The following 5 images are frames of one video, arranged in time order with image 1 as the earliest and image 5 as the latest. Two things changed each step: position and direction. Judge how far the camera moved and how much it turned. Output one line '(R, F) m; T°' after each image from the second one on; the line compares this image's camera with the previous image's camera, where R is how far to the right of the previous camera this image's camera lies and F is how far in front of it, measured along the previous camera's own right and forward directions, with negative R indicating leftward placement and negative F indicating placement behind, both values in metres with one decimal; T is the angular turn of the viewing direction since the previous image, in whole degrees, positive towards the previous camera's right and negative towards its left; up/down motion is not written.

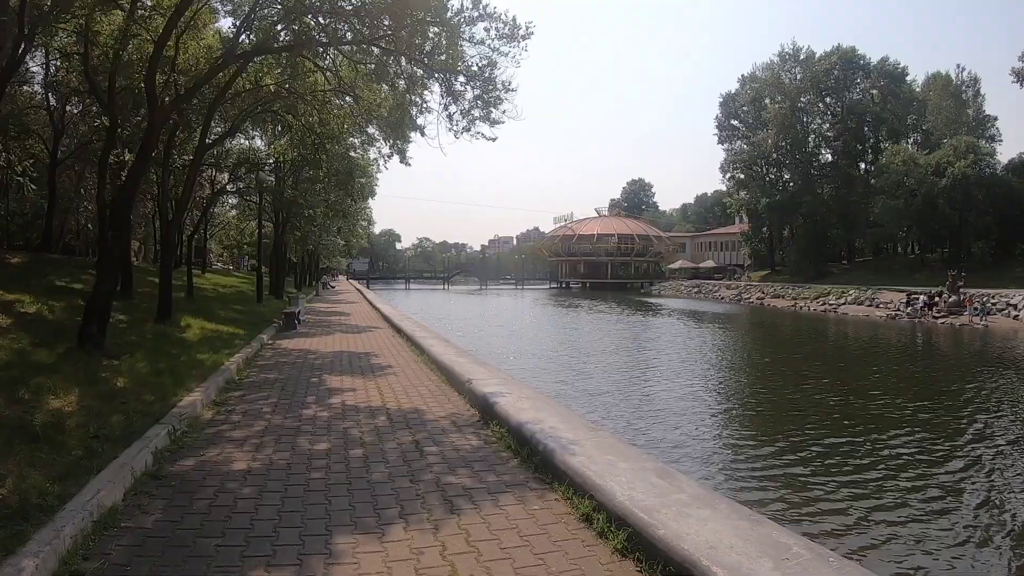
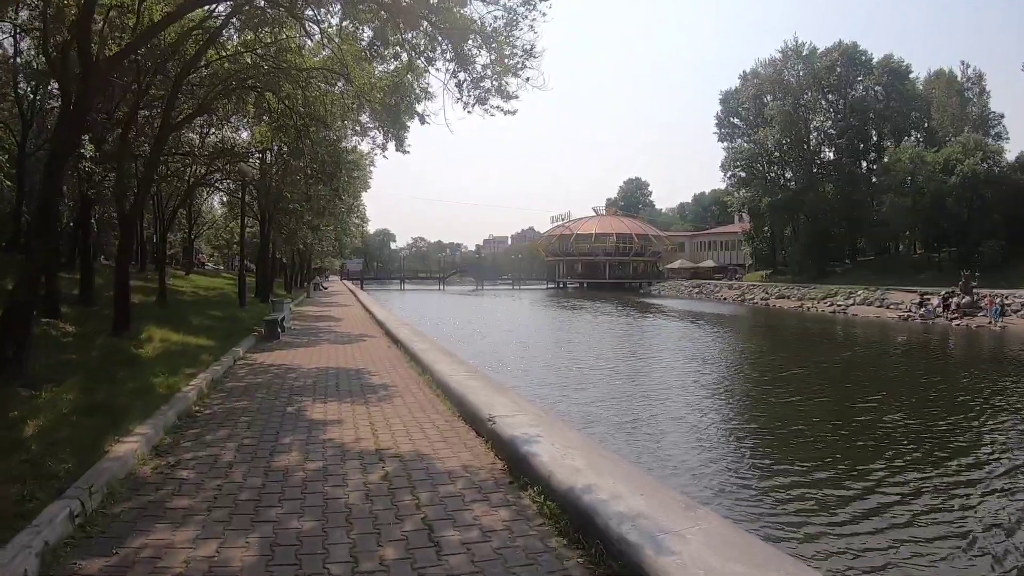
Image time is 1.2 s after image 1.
(-0.4, +1.7) m; 0°
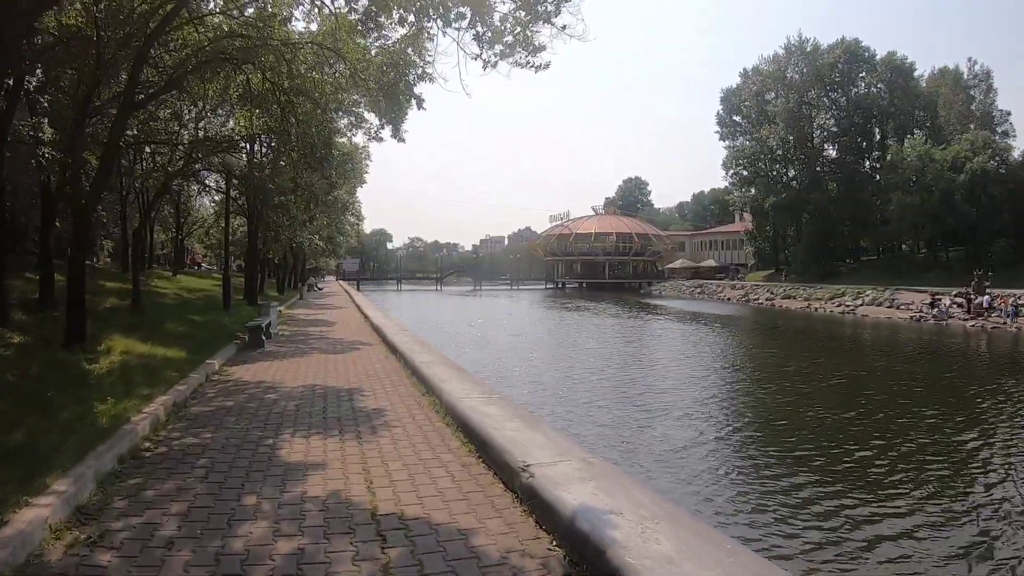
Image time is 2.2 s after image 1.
(-0.3, +1.4) m; 0°
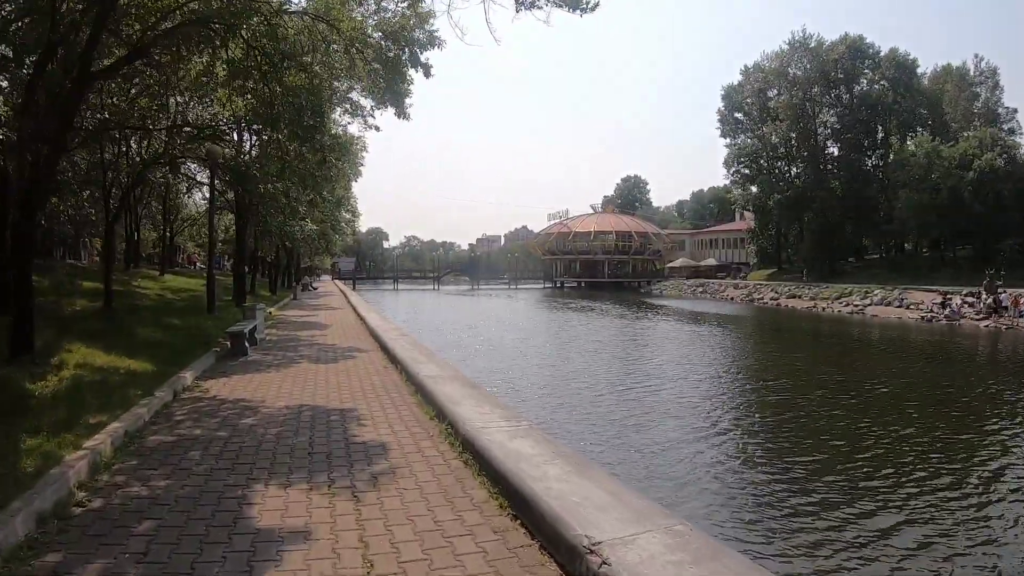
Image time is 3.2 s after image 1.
(-0.3, +1.3) m; 0°
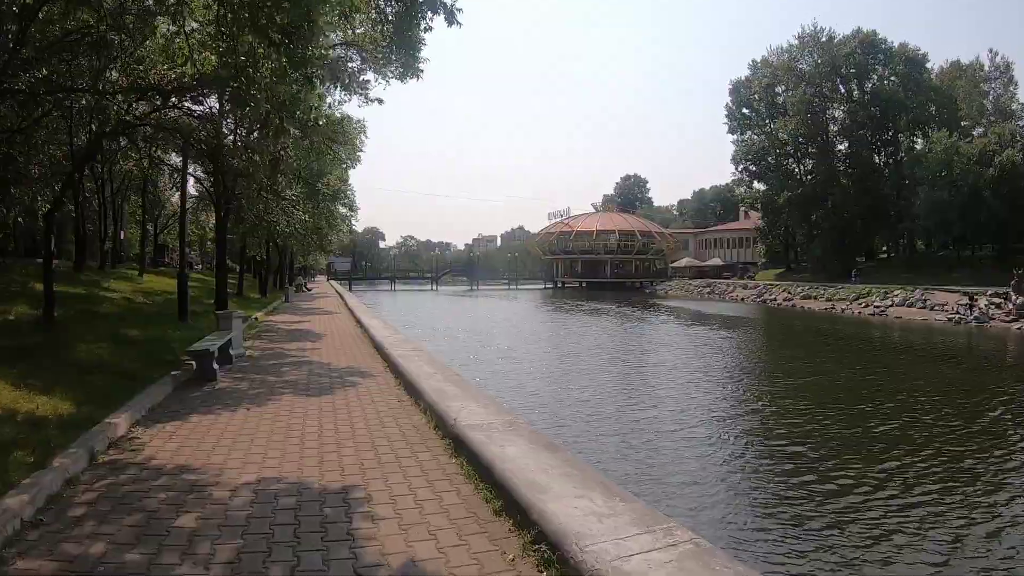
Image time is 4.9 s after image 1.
(-0.7, +2.4) m; 0°
